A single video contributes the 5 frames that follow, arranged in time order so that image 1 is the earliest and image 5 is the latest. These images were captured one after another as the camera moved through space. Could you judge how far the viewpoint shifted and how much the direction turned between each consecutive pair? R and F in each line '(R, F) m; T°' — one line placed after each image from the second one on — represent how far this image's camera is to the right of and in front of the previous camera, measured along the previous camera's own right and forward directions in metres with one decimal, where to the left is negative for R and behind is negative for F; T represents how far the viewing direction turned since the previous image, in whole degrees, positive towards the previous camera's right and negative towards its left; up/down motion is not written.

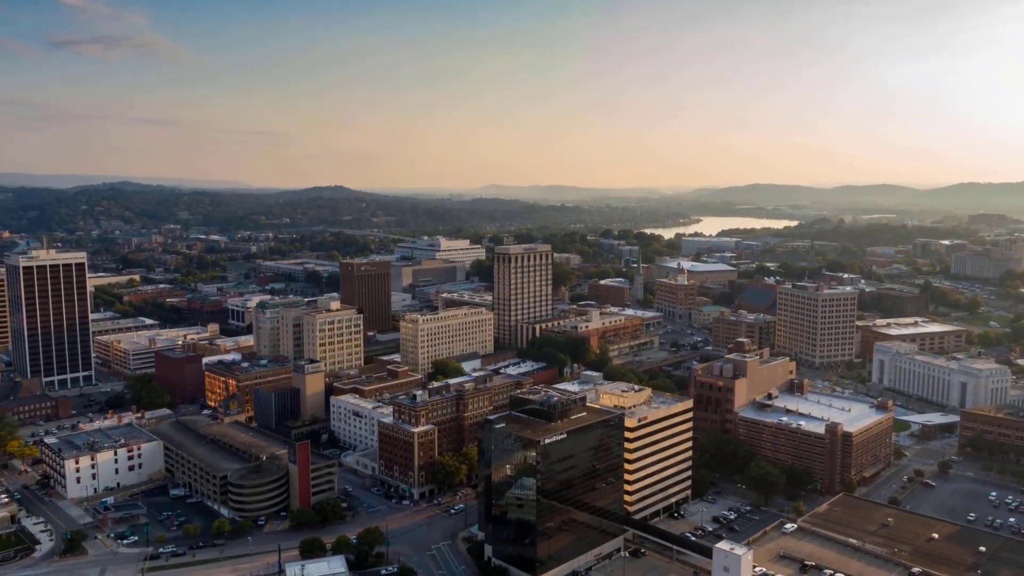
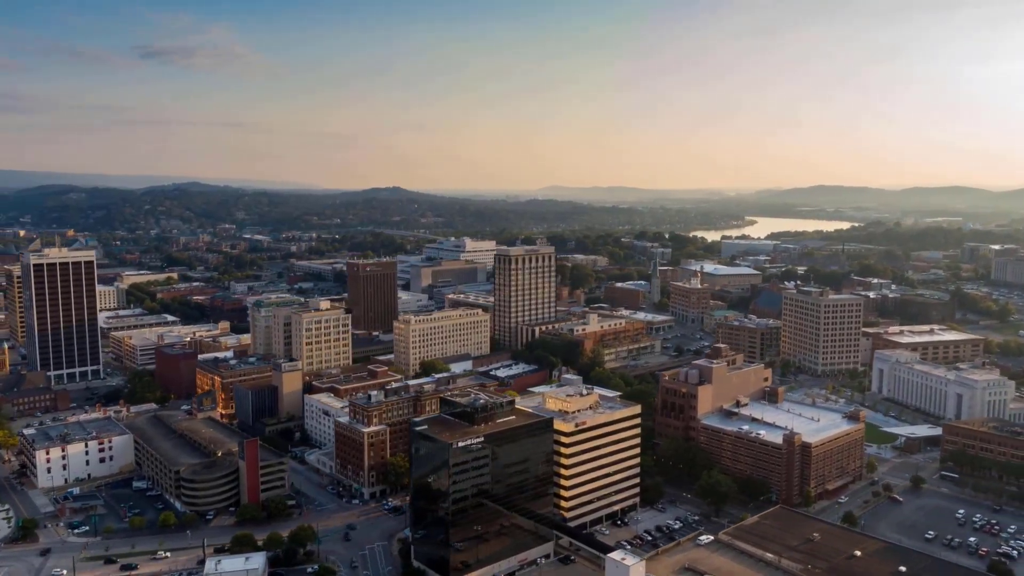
(+6.0, +0.4) m; -4°
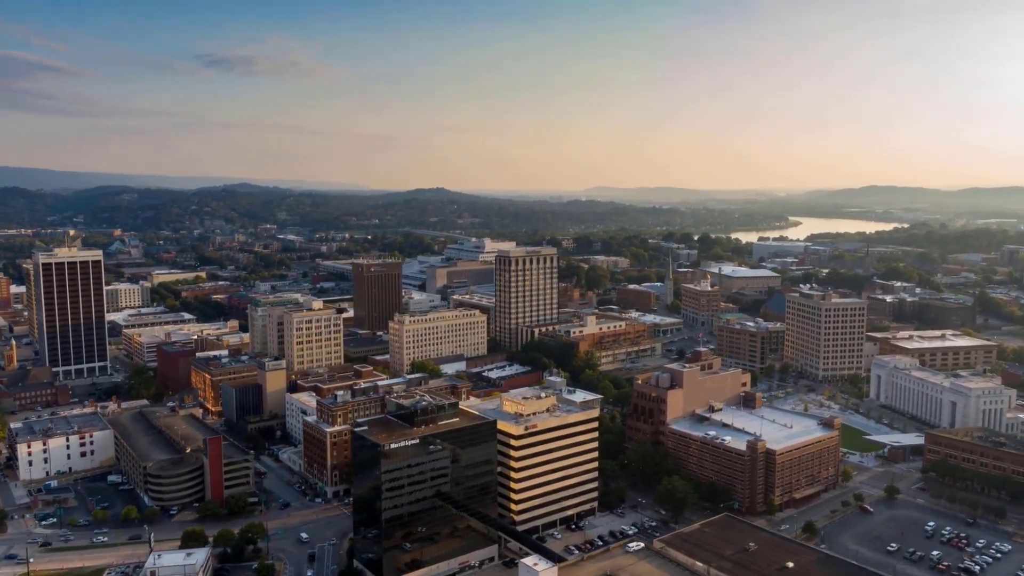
(+4.7, +0.3) m; -3°
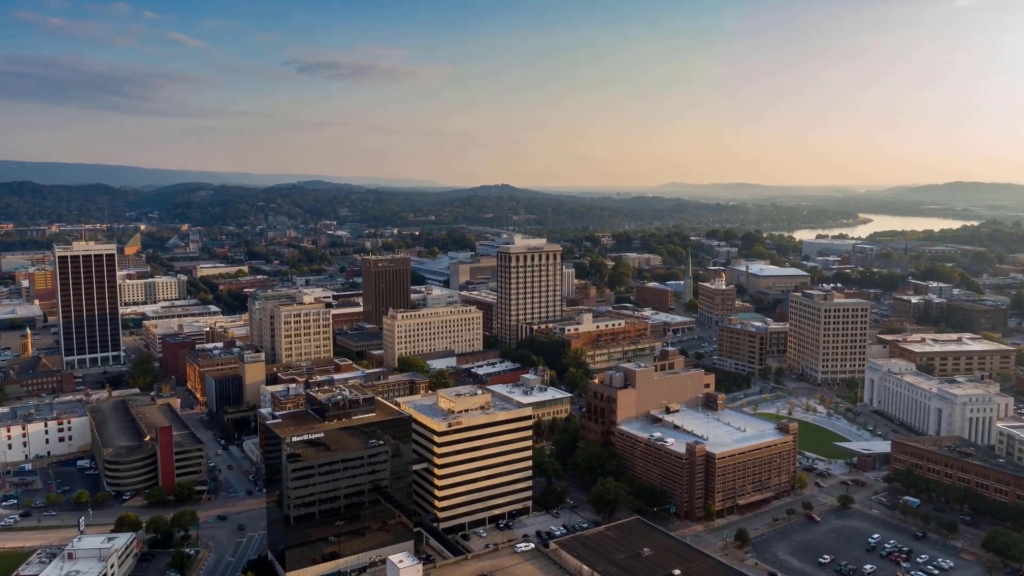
(+7.0, +0.5) m; -5°
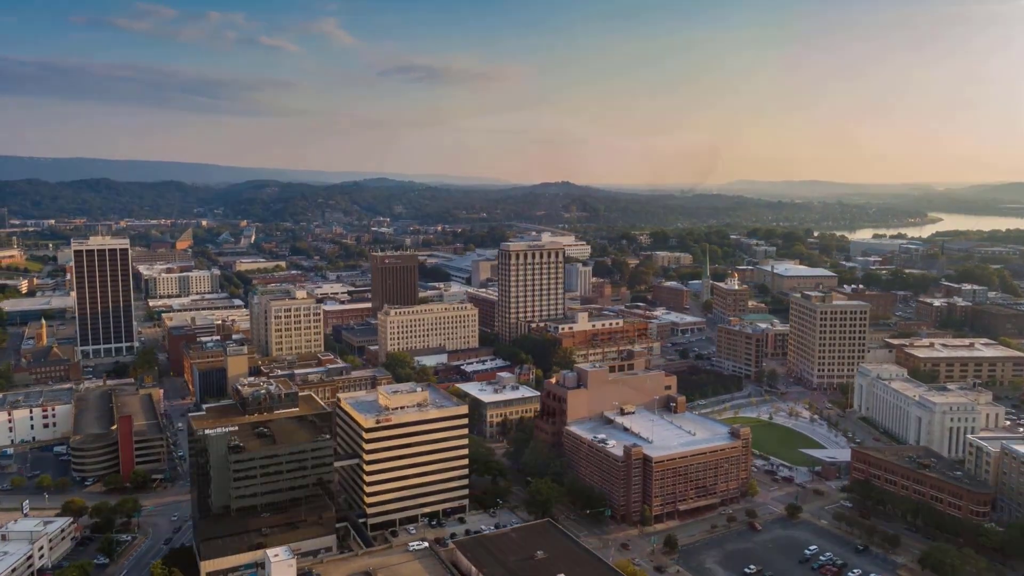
(+6.6, +0.5) m; -5°
